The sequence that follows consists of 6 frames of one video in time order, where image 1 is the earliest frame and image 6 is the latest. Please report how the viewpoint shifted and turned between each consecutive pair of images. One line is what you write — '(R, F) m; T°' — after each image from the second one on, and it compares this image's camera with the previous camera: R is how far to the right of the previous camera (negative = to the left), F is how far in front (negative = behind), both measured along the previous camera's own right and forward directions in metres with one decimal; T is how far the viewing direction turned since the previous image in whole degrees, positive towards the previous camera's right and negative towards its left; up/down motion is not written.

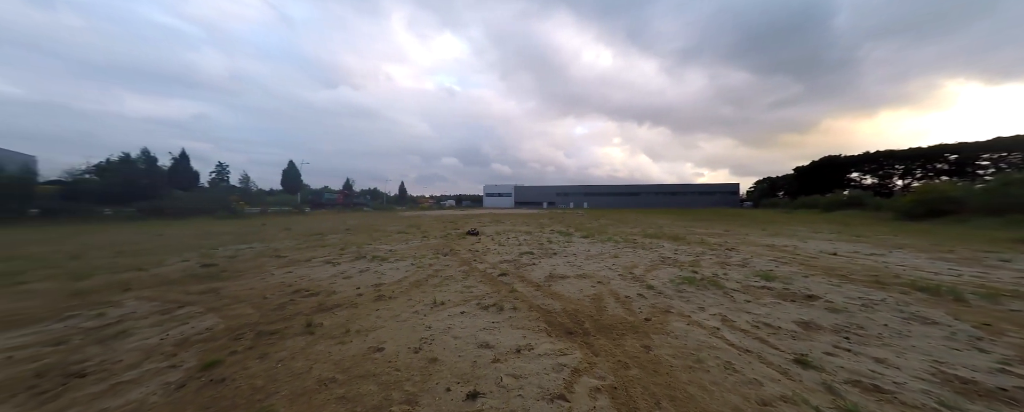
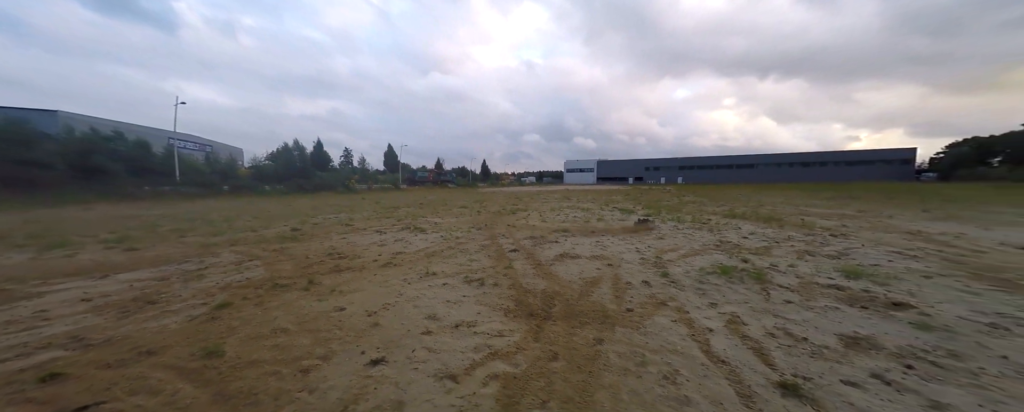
(+1.6, +0.5) m; -16°
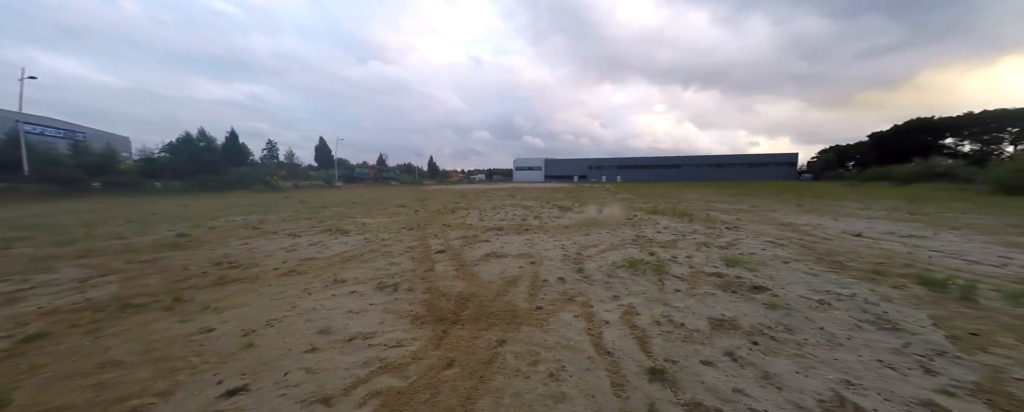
(+0.5, 0.0) m; +10°
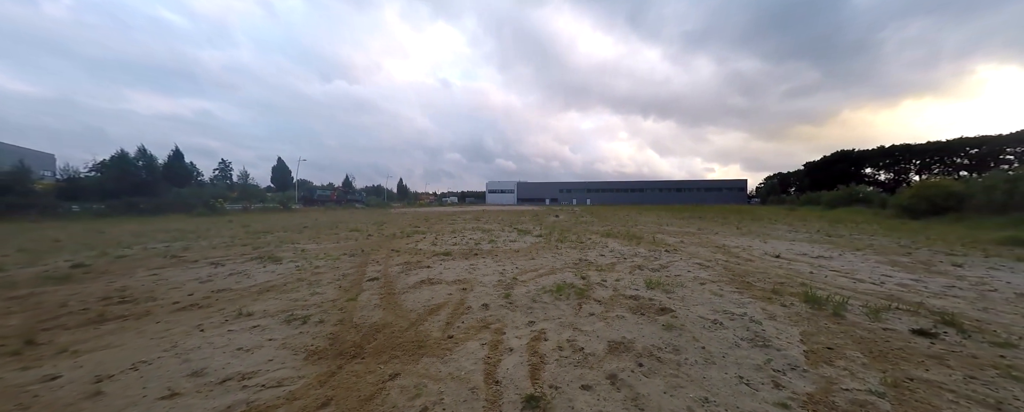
(+0.8, -0.1) m; +5°
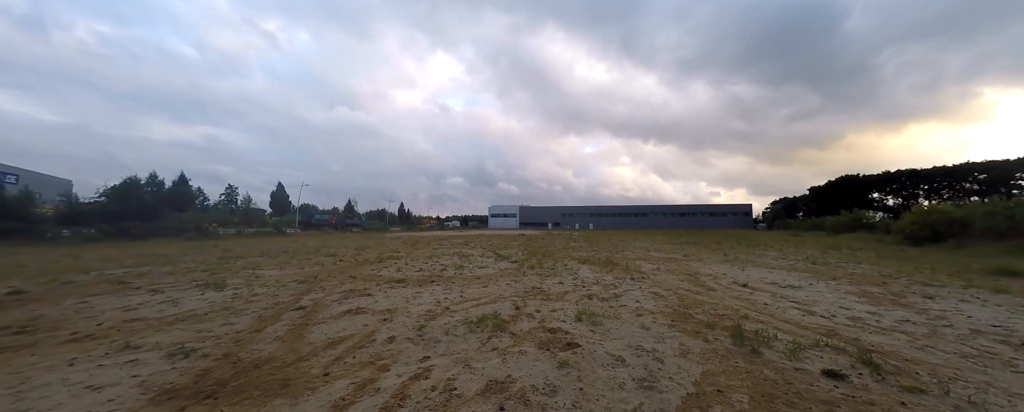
(+1.4, +0.1) m; -1°
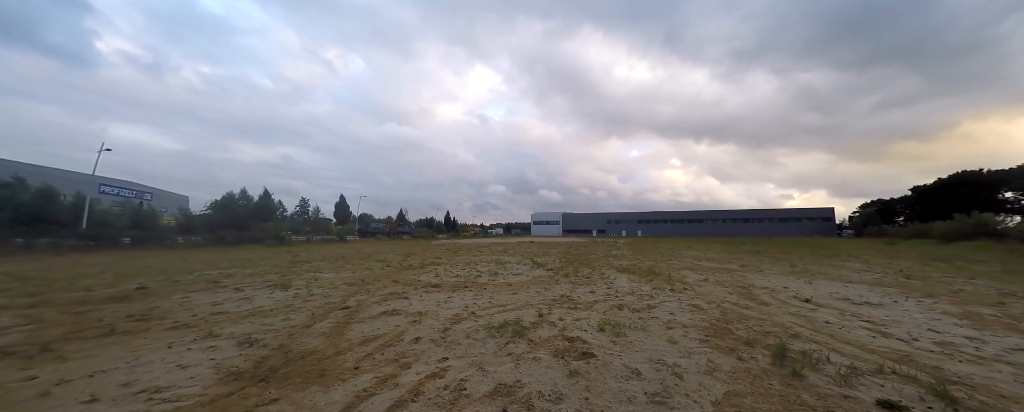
(+0.5, -0.1) m; -9°
